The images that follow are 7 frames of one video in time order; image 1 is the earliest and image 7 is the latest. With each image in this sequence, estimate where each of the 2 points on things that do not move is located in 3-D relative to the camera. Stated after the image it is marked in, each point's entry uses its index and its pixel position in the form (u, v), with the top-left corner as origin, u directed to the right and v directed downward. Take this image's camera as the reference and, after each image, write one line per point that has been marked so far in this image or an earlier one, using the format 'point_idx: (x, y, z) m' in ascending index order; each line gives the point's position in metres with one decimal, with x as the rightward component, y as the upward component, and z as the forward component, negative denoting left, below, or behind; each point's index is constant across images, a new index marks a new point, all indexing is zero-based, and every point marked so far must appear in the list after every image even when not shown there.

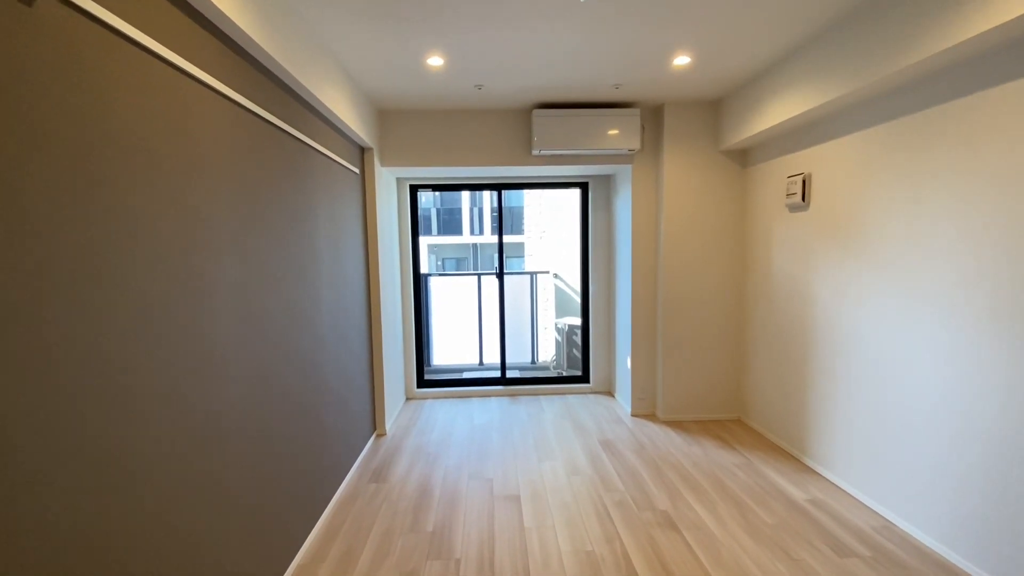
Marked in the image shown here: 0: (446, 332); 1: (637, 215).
0: (-0.7, -0.5, +5.0) m
1: (+1.0, +0.6, +3.8) m
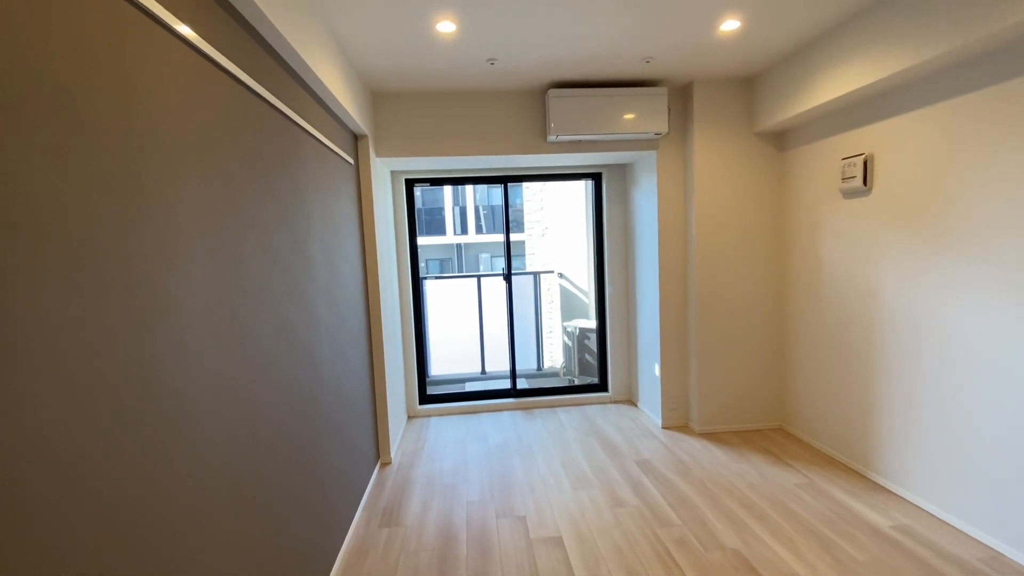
0: (-0.6, -0.5, +4.5) m
1: (+1.1, +0.6, +3.4) m
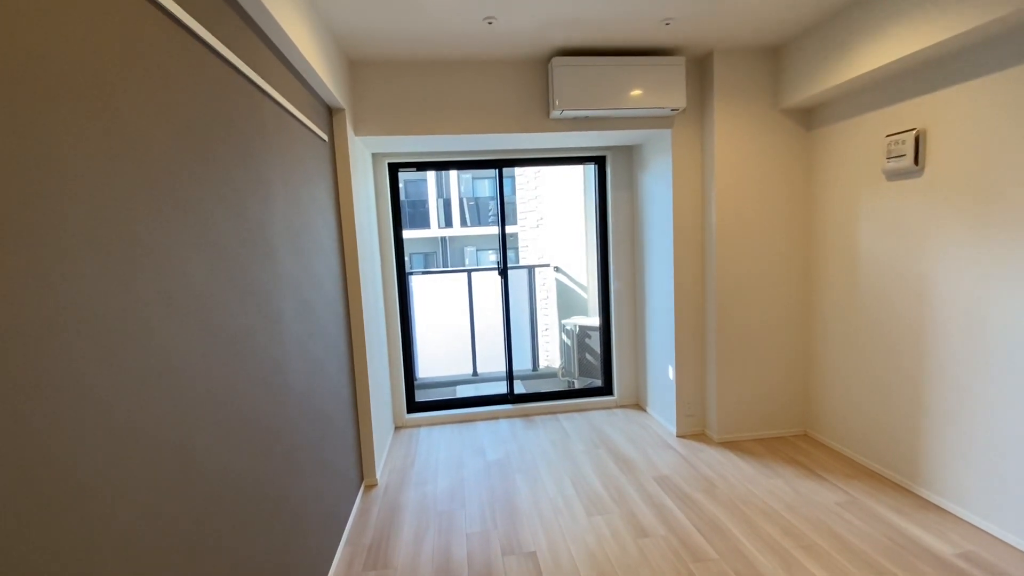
0: (-0.7, -0.5, +4.2) m
1: (+1.1, +0.6, +3.1) m
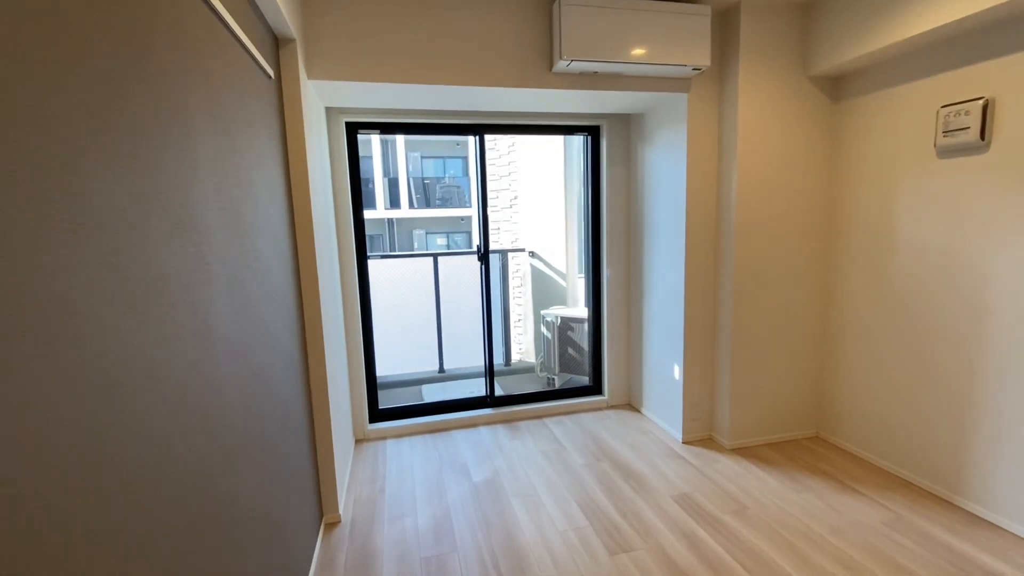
0: (-0.8, -0.4, +3.6) m
1: (+1.1, +0.7, +2.7) m
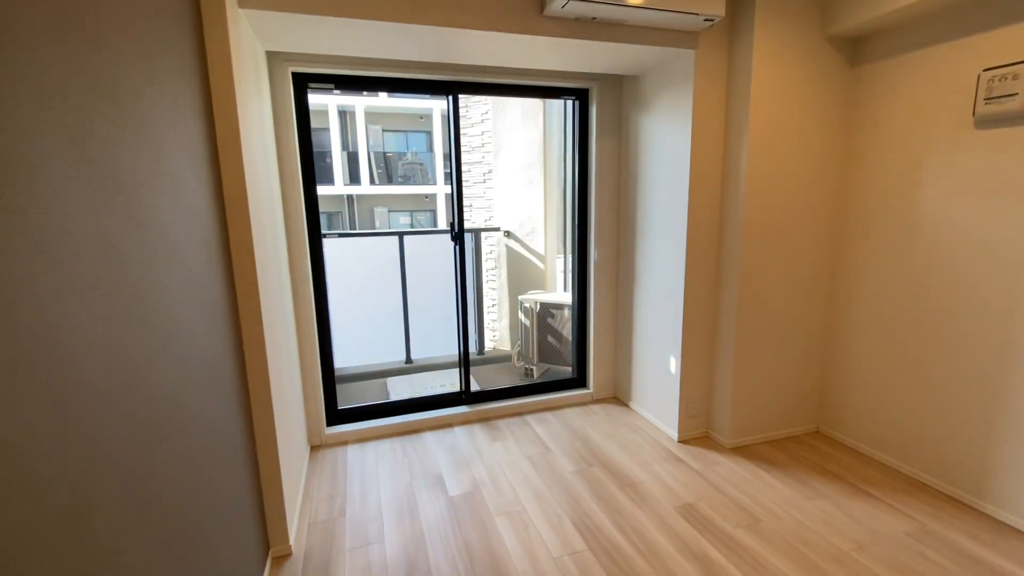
0: (-1.0, -0.3, +3.2) m
1: (+1.0, +0.8, +2.4) m
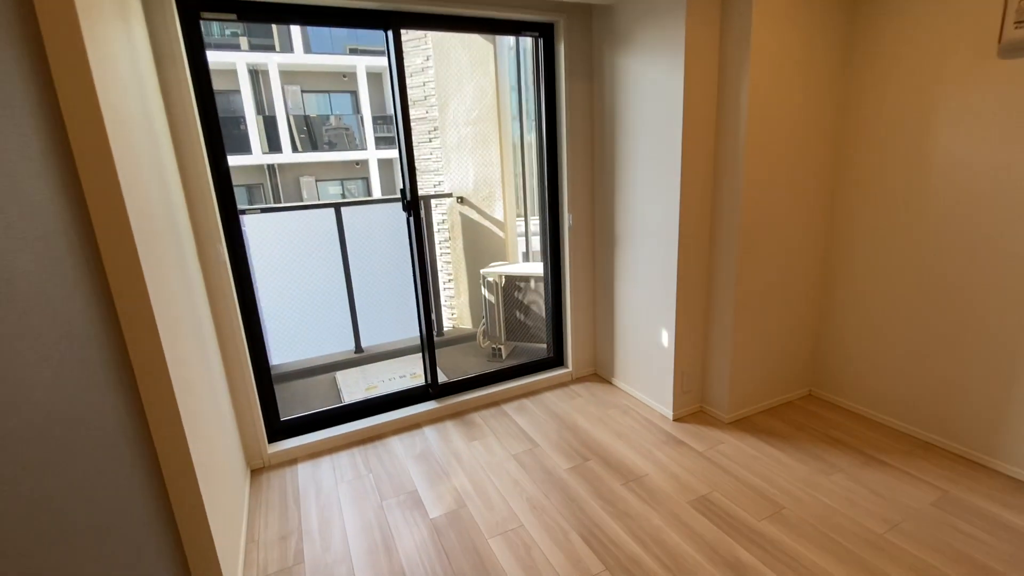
0: (-1.2, -0.2, +2.7) m
1: (+0.8, +0.9, +2.1) m
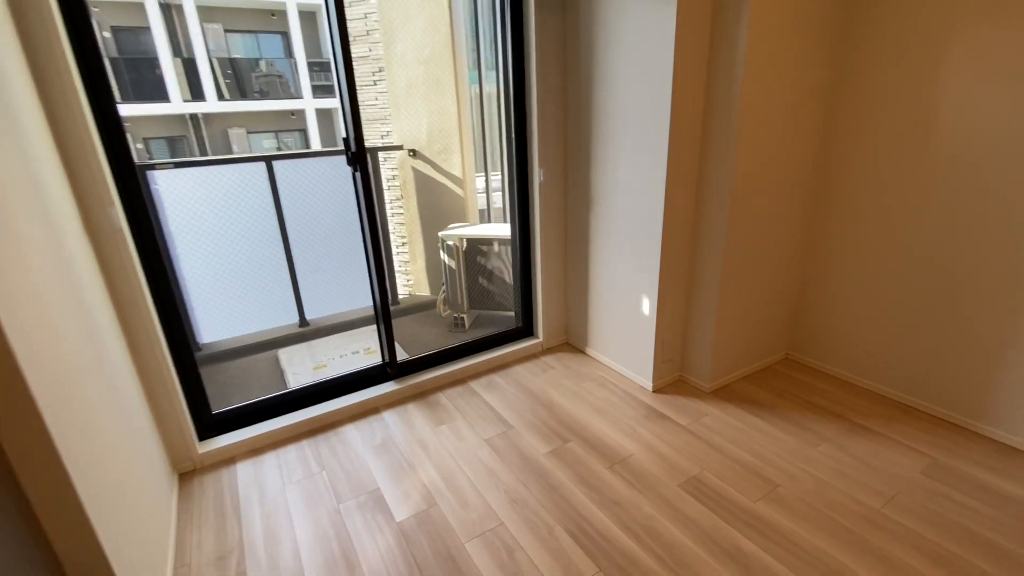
0: (-1.4, 0.0, +2.3) m
1: (+0.7, +1.1, +1.8) m
